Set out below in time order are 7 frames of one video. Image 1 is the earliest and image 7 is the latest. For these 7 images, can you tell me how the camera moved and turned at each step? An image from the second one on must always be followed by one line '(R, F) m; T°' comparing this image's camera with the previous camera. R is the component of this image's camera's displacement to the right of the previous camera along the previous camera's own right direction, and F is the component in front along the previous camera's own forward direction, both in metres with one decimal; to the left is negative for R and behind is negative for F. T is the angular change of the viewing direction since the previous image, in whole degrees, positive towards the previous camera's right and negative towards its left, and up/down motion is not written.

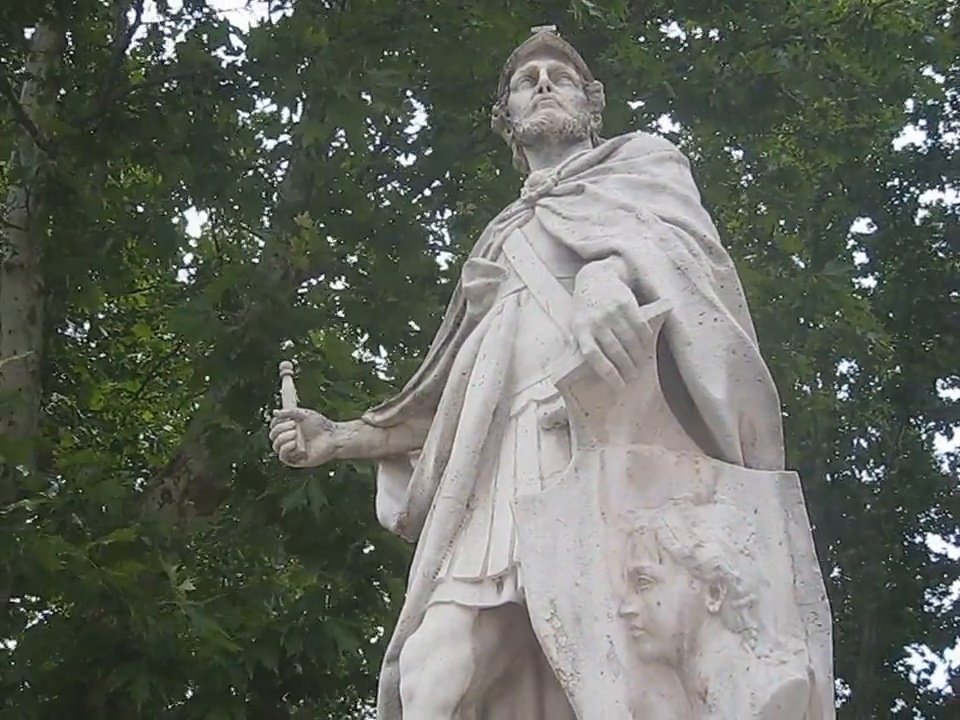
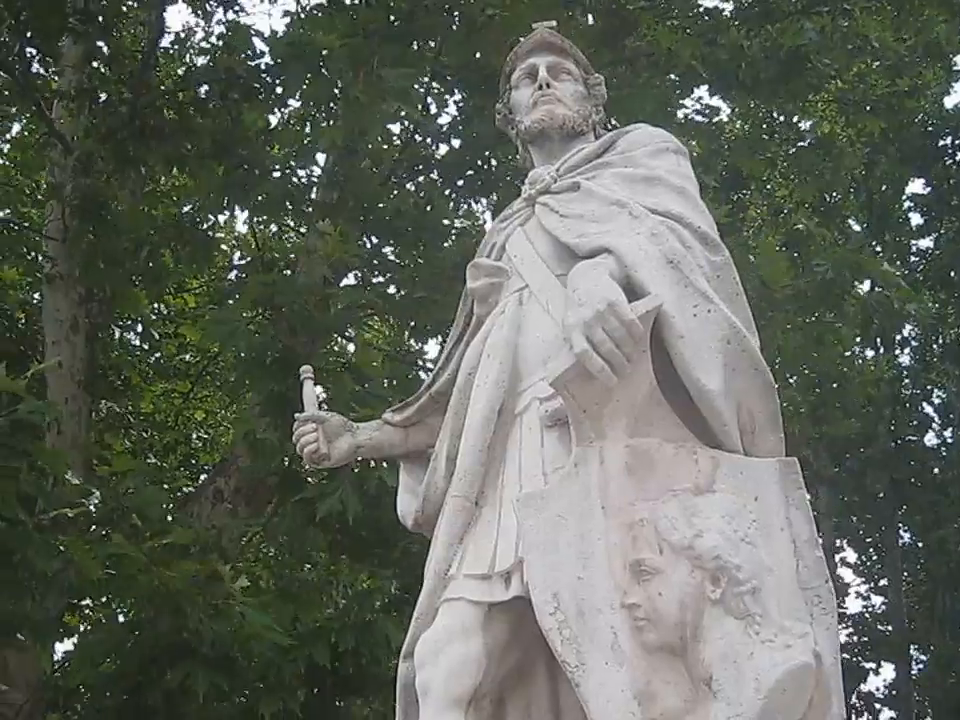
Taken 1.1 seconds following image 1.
(+0.2, -0.1) m; -3°
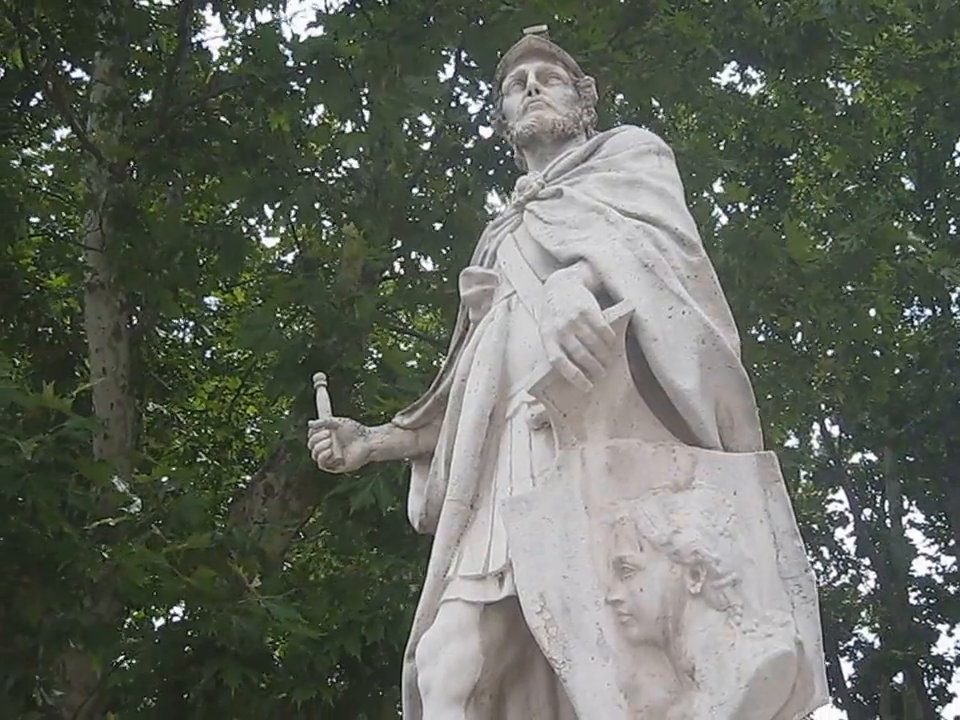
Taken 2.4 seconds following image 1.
(+0.3, -0.2) m; -3°
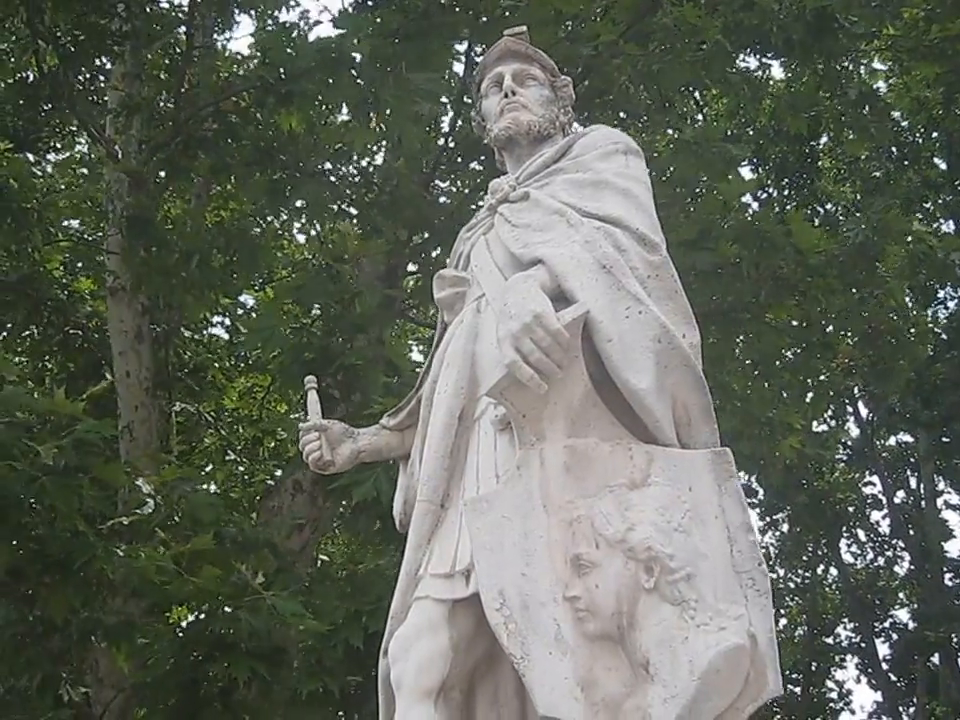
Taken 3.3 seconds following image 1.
(+0.3, -0.1) m; -2°
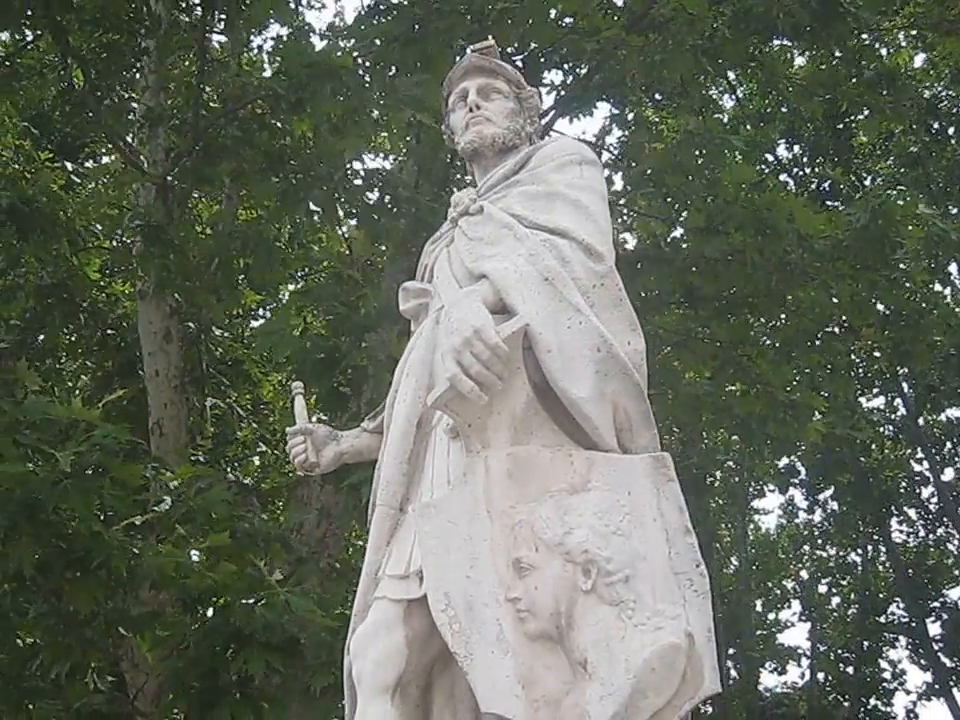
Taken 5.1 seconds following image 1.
(+0.5, -0.2) m; -3°
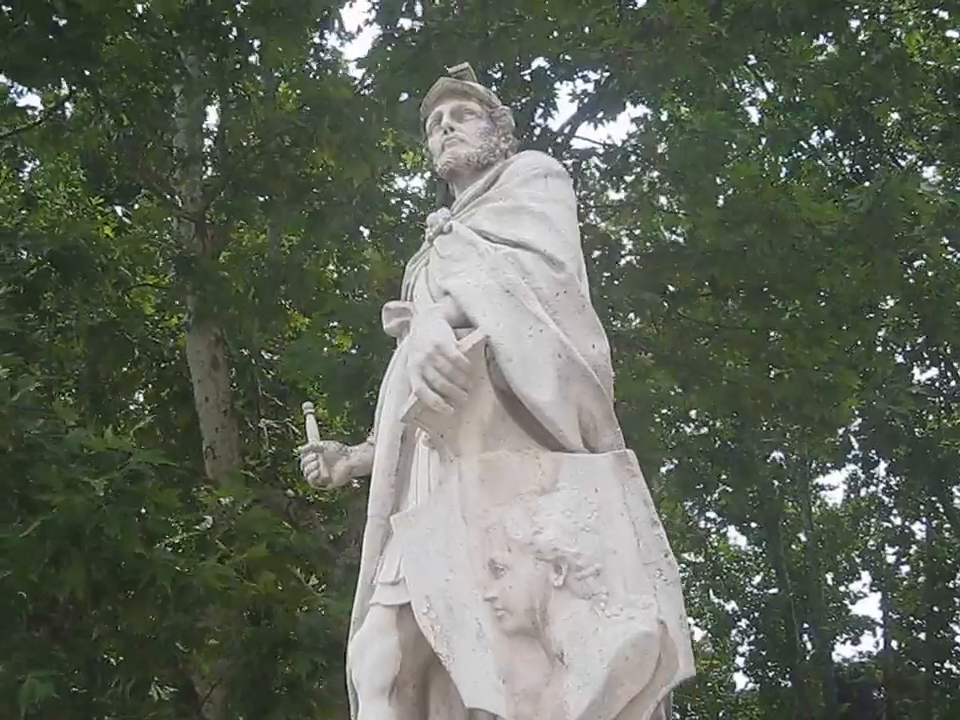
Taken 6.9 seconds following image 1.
(+0.5, -0.3) m; -4°
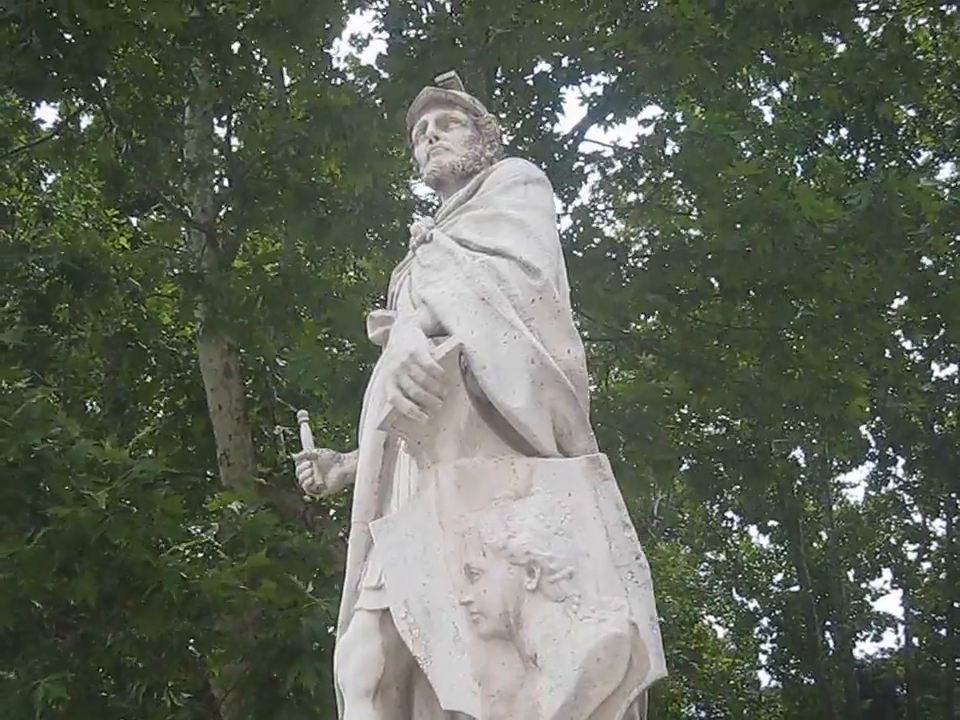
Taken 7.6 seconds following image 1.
(+0.2, -0.1) m; -2°
